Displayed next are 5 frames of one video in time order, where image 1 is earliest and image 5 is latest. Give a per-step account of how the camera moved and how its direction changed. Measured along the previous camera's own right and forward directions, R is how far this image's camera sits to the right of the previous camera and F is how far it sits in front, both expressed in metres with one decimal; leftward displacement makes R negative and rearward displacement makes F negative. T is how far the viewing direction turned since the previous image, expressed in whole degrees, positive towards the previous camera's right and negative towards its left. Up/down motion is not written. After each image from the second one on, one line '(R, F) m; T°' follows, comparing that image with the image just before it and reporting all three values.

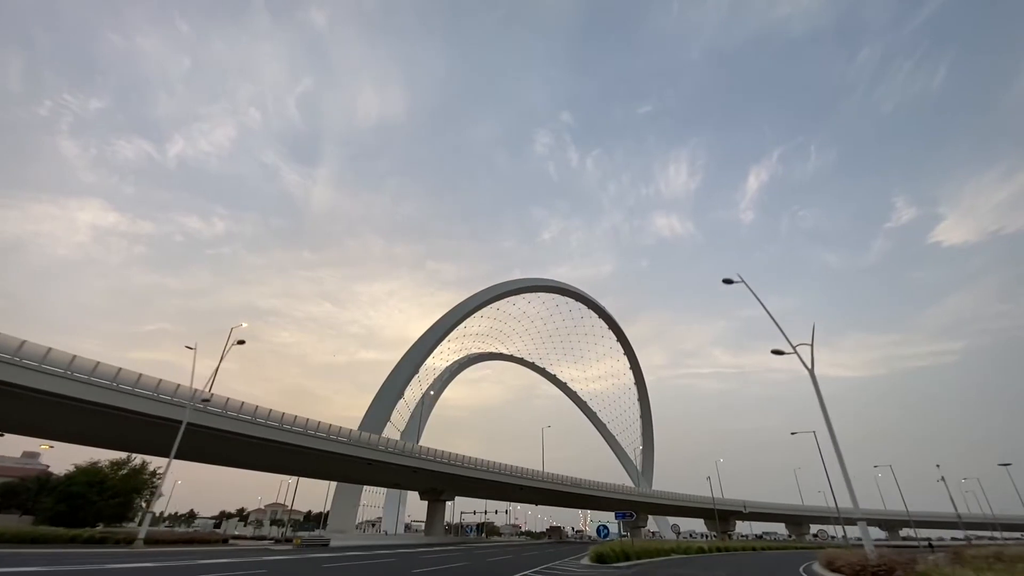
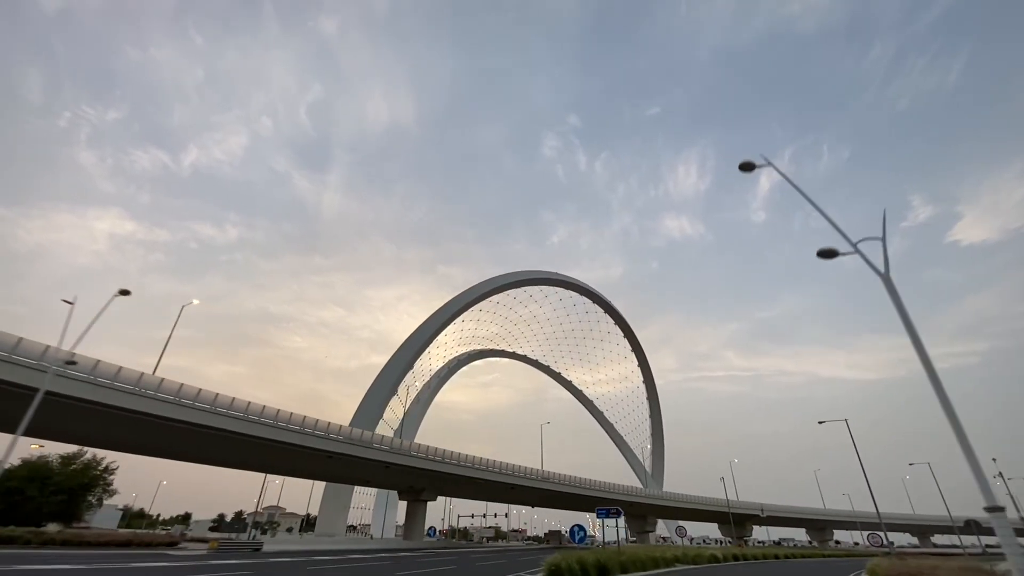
(+1.3, +3.2) m; -1°
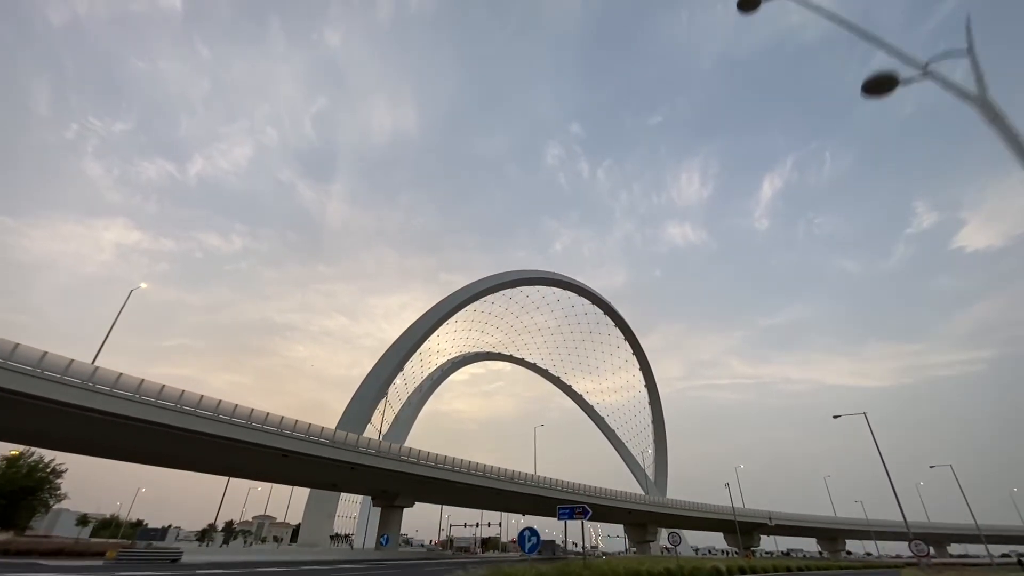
(+1.0, +2.2) m; 0°
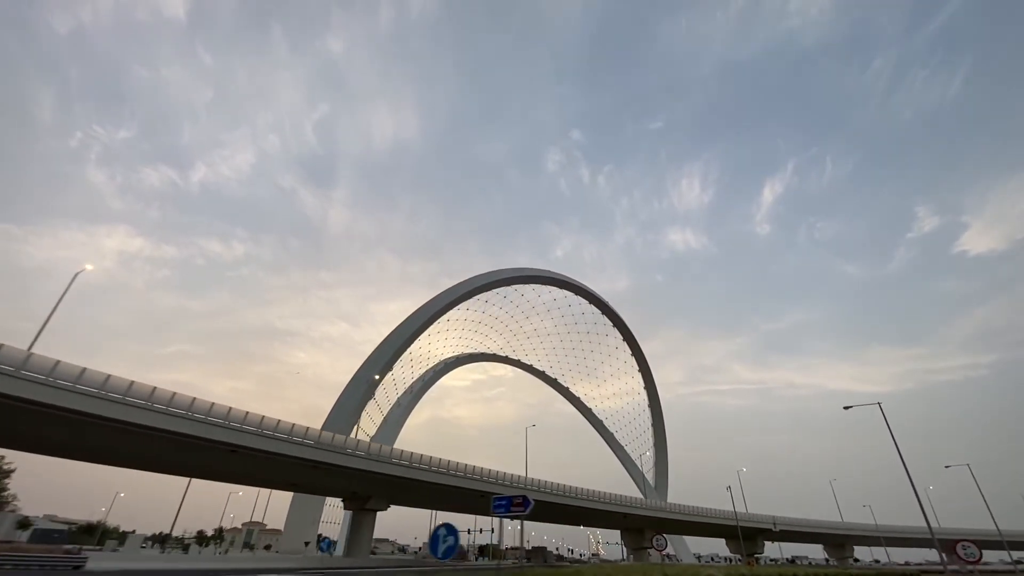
(+0.9, +1.9) m; 0°
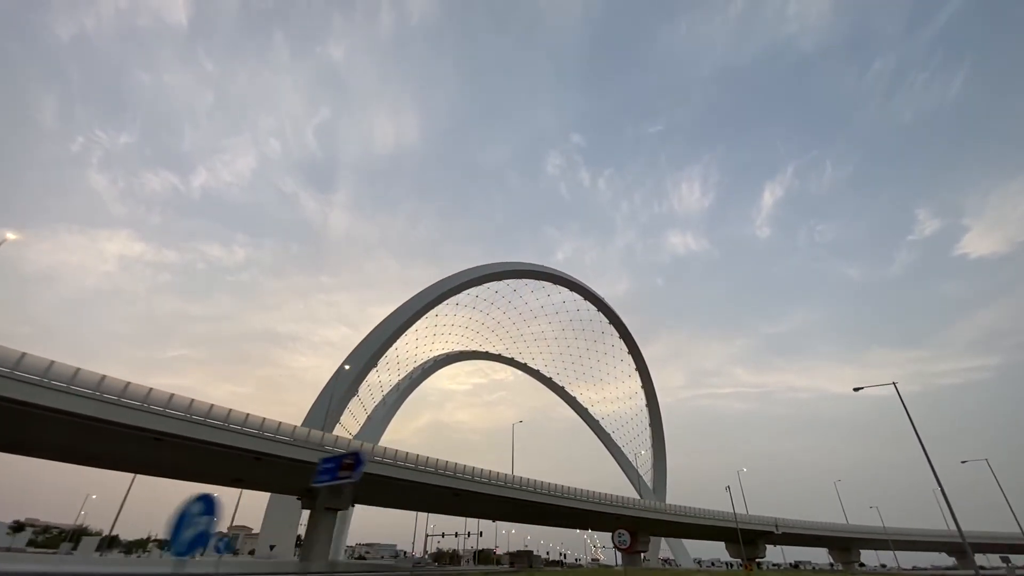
(+1.2, +2.1) m; 0°
